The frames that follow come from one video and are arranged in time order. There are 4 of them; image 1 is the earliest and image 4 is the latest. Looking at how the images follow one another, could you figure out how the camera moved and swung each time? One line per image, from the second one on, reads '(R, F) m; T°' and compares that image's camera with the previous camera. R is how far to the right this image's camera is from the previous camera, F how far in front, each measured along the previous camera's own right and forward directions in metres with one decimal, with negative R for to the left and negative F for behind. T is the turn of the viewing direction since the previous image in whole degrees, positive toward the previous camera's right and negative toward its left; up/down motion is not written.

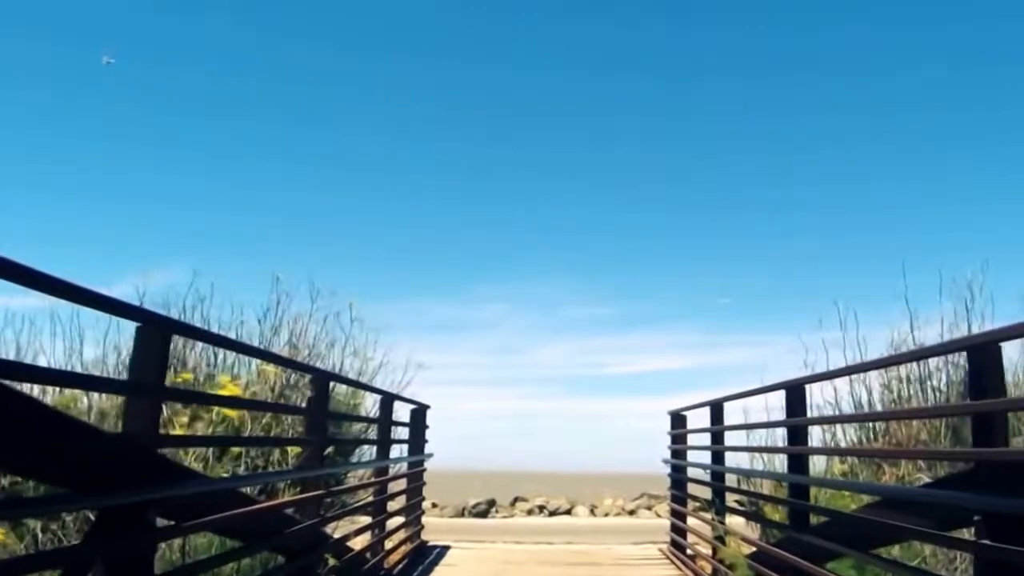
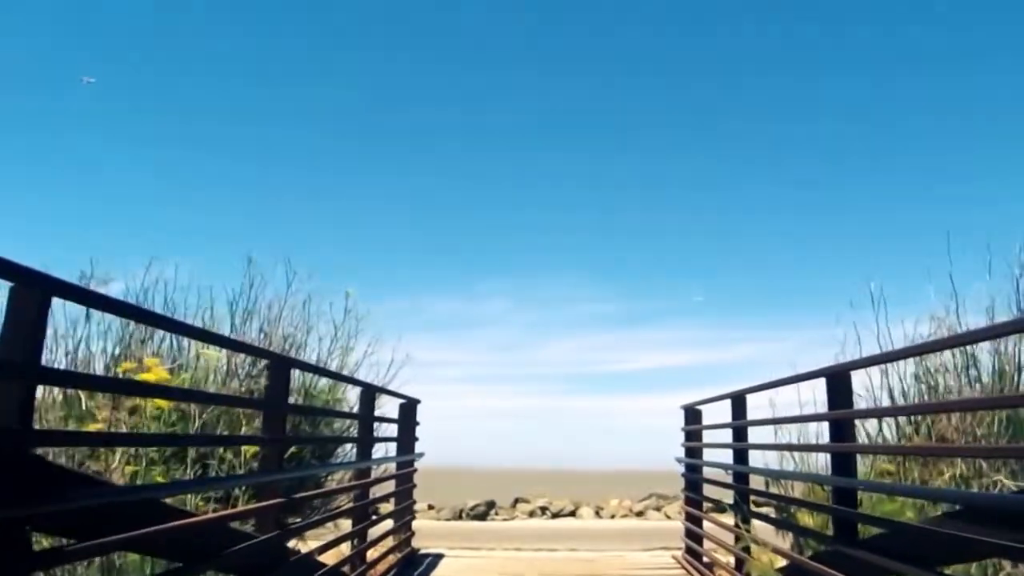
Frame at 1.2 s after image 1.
(0.0, +0.8) m; 0°
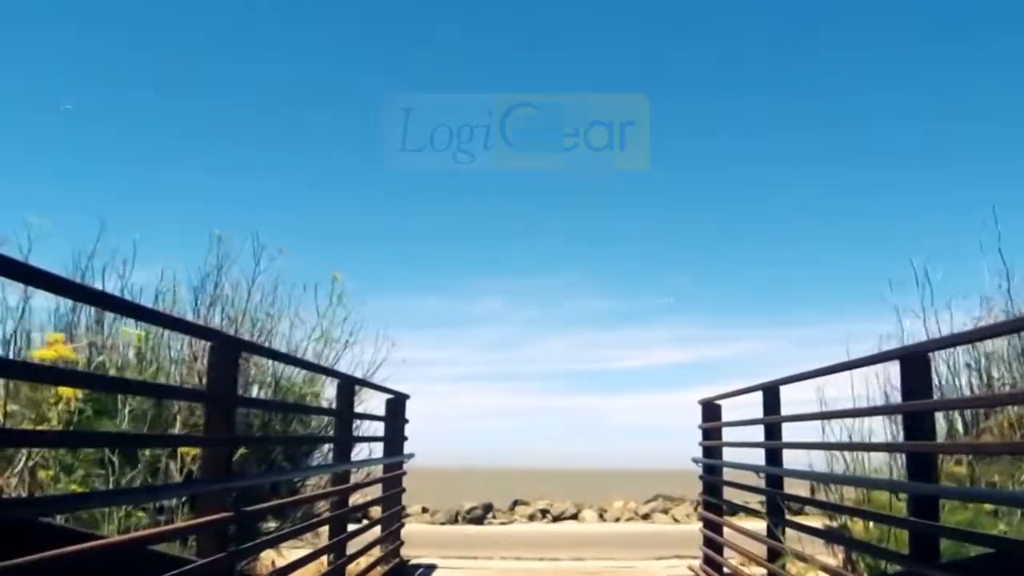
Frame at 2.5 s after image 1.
(0.0, +0.9) m; 0°
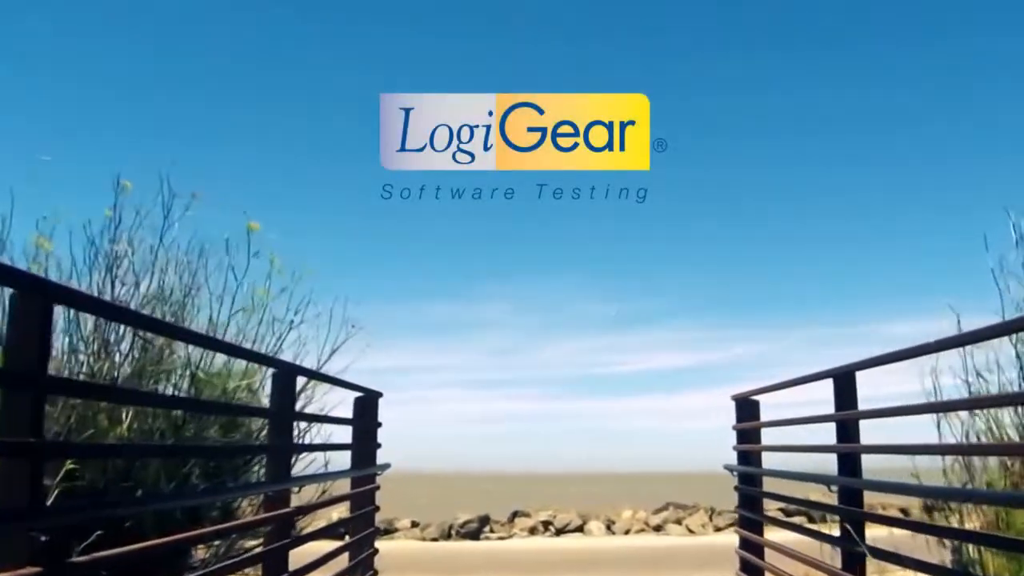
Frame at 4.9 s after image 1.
(0.0, +1.5) m; 0°
